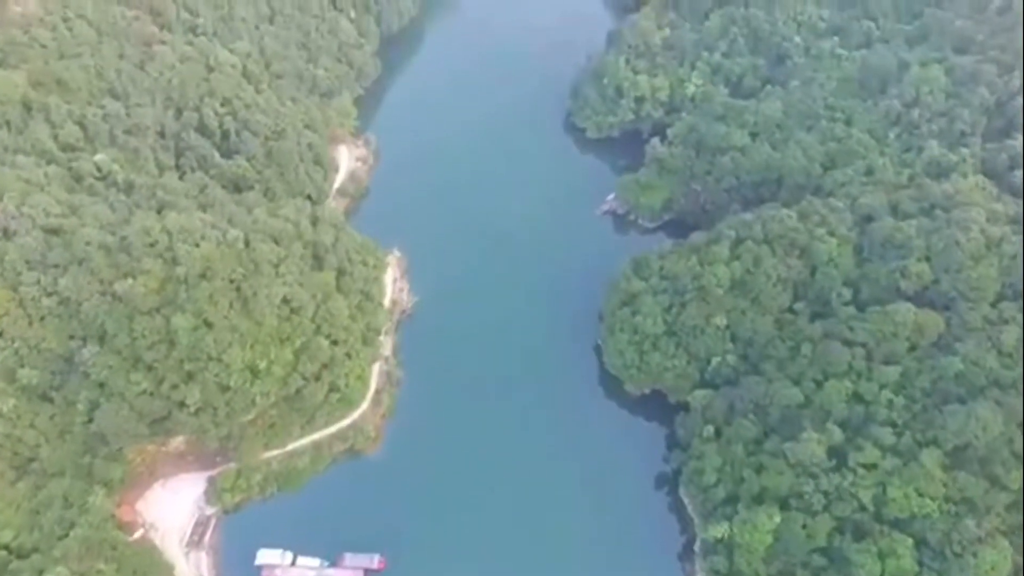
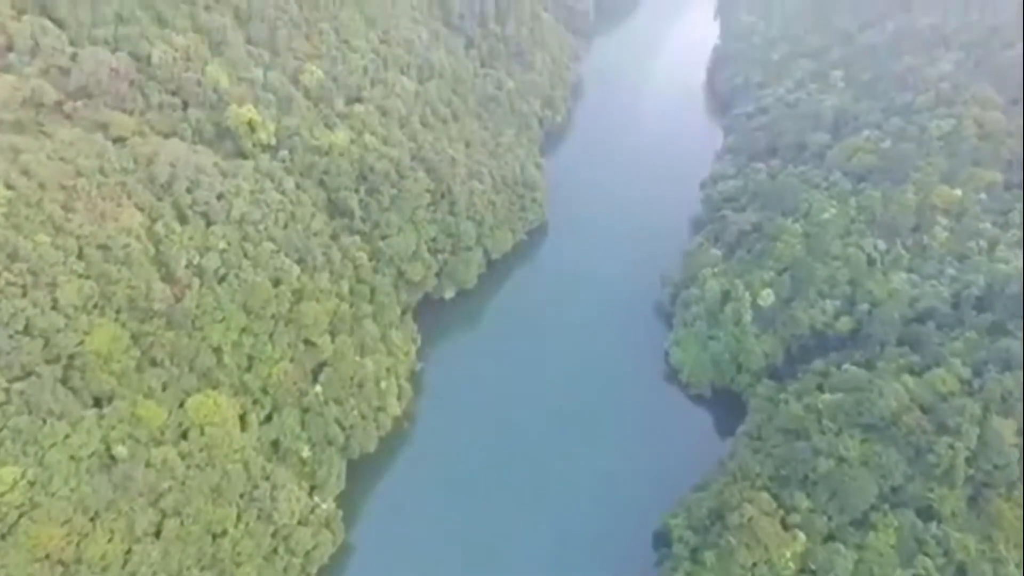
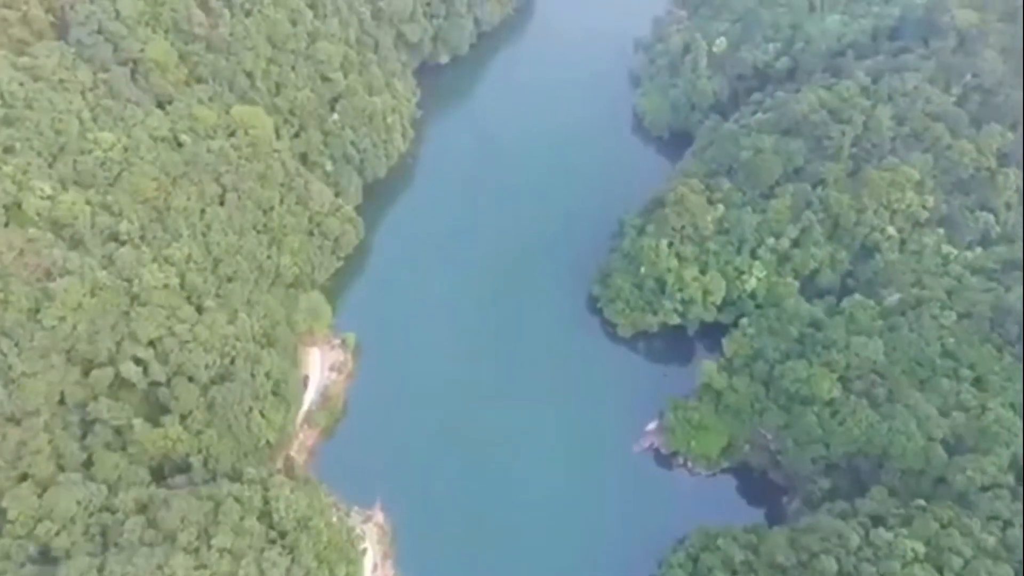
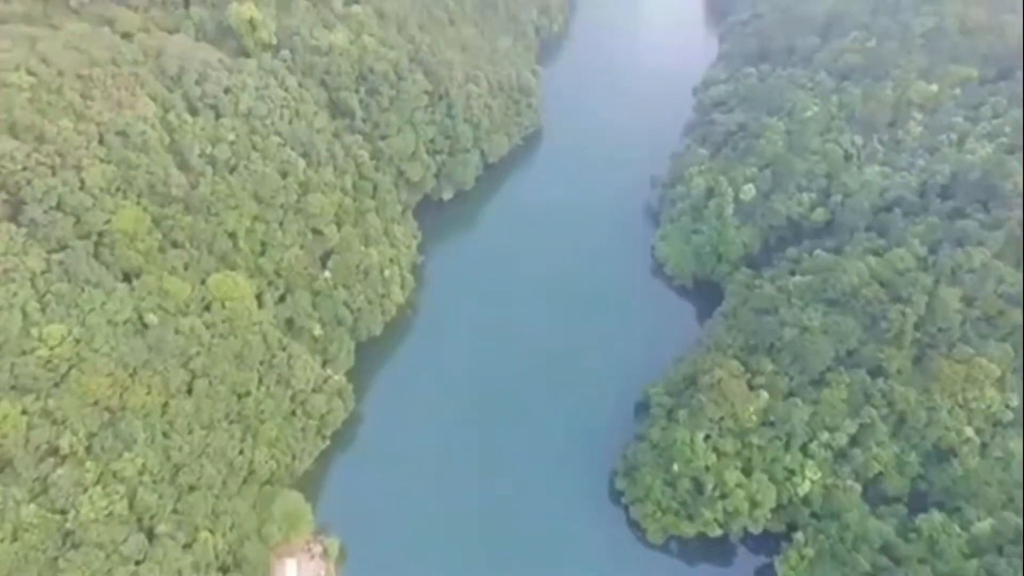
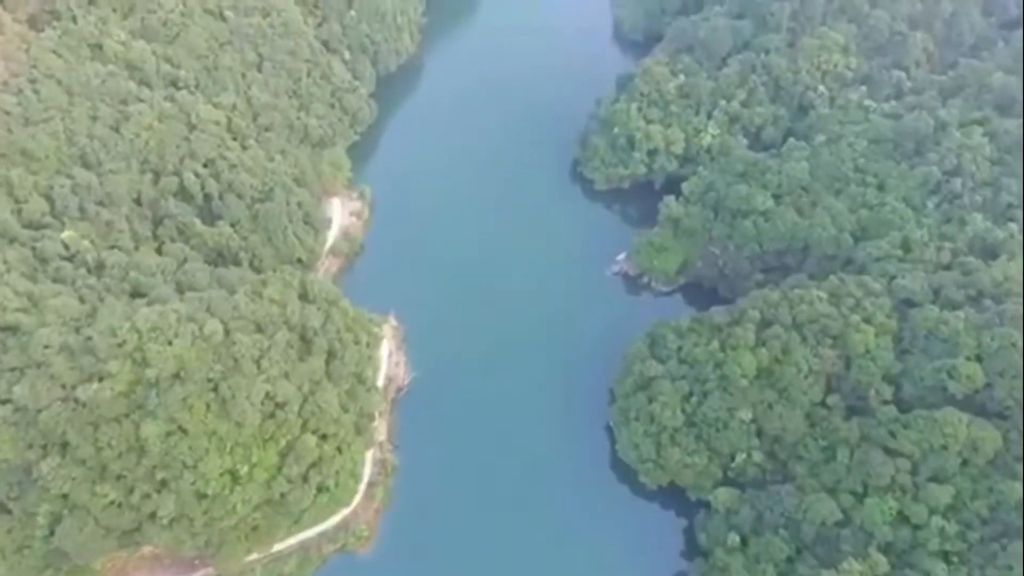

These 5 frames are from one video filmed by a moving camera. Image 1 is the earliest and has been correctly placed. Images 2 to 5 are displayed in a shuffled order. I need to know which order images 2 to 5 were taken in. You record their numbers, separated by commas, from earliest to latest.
5, 3, 4, 2
